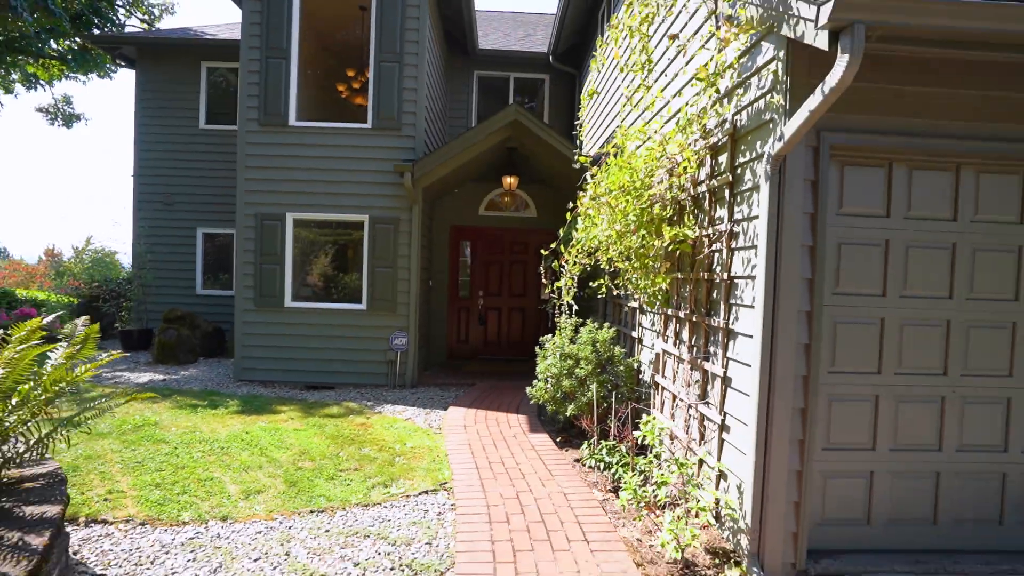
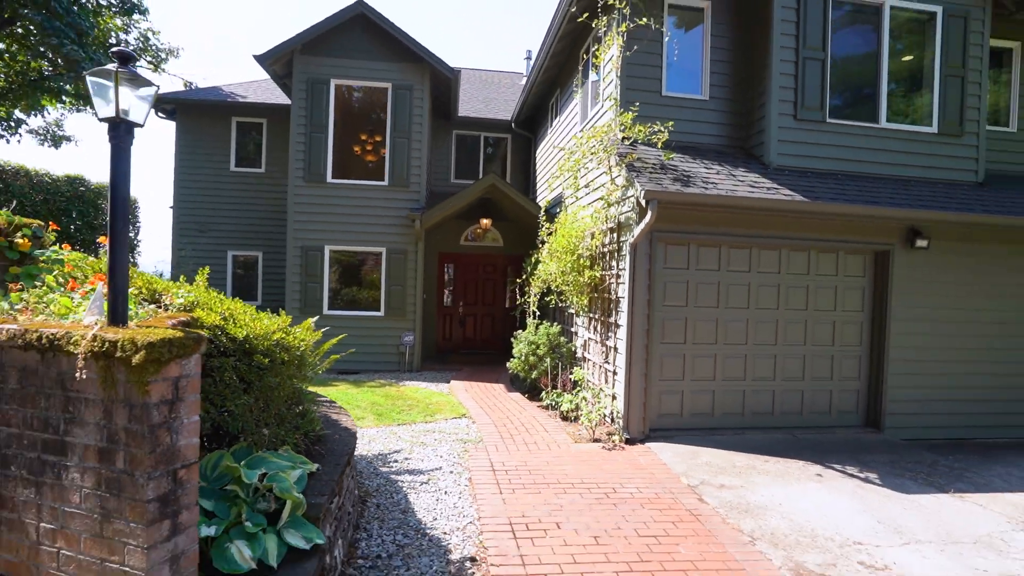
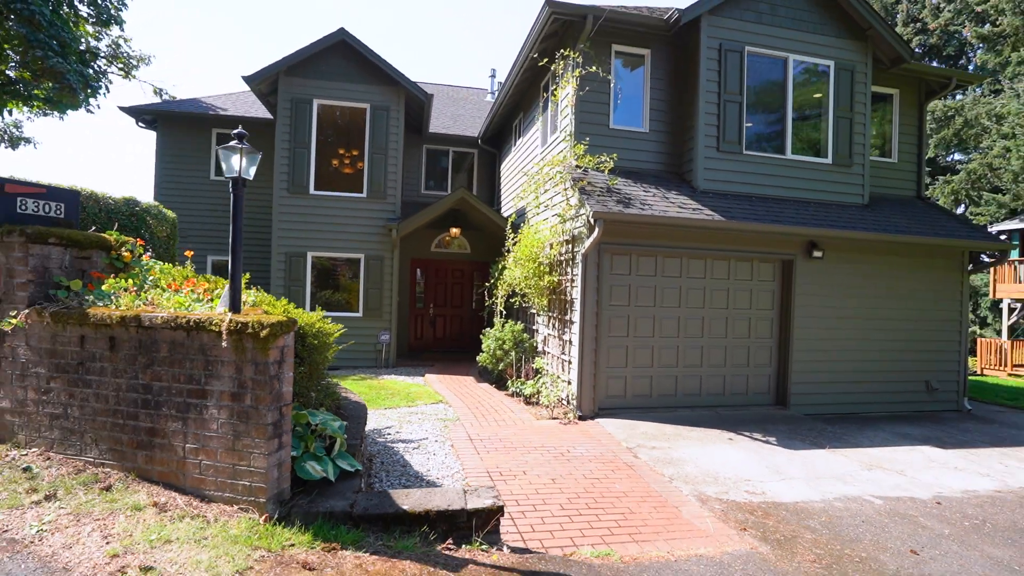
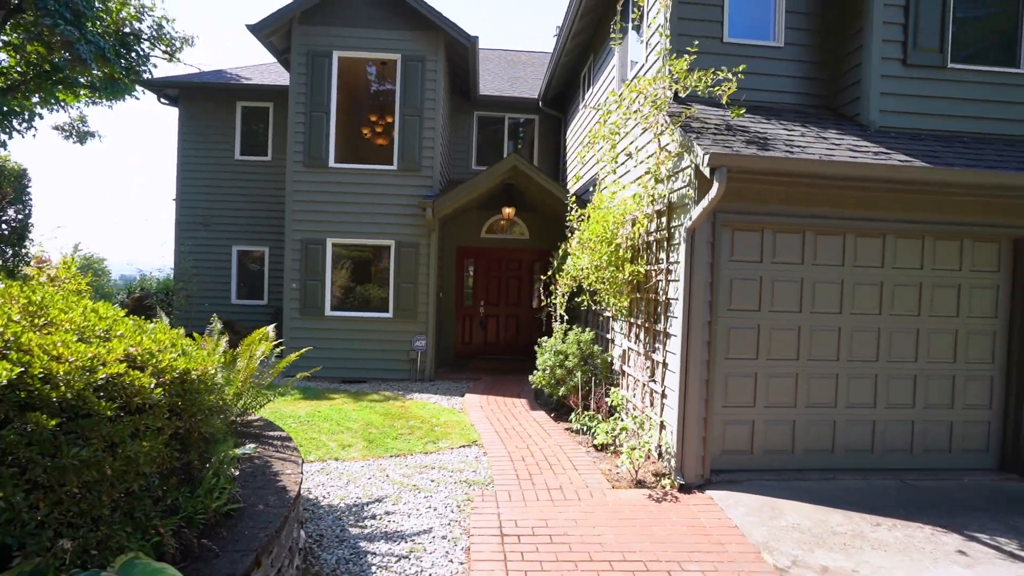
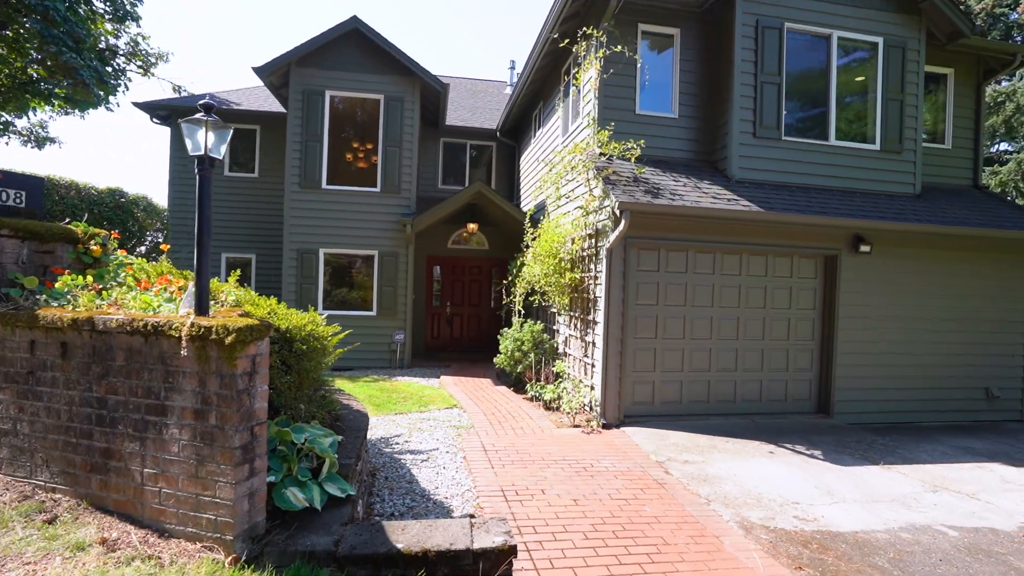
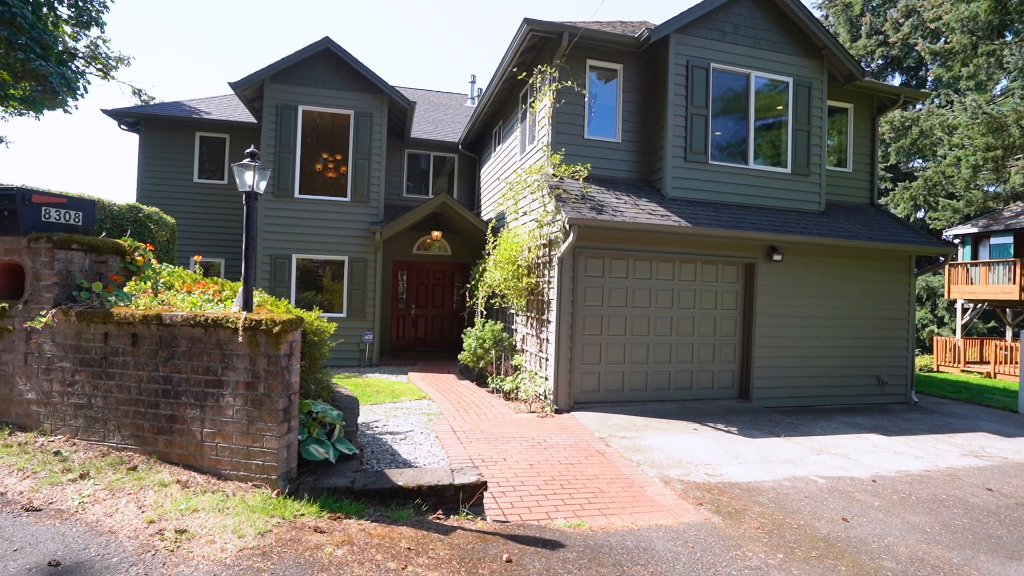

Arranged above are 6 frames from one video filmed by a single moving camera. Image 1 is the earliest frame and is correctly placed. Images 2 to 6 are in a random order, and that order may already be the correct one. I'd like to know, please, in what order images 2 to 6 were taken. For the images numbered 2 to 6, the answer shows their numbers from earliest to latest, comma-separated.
4, 2, 5, 3, 6
